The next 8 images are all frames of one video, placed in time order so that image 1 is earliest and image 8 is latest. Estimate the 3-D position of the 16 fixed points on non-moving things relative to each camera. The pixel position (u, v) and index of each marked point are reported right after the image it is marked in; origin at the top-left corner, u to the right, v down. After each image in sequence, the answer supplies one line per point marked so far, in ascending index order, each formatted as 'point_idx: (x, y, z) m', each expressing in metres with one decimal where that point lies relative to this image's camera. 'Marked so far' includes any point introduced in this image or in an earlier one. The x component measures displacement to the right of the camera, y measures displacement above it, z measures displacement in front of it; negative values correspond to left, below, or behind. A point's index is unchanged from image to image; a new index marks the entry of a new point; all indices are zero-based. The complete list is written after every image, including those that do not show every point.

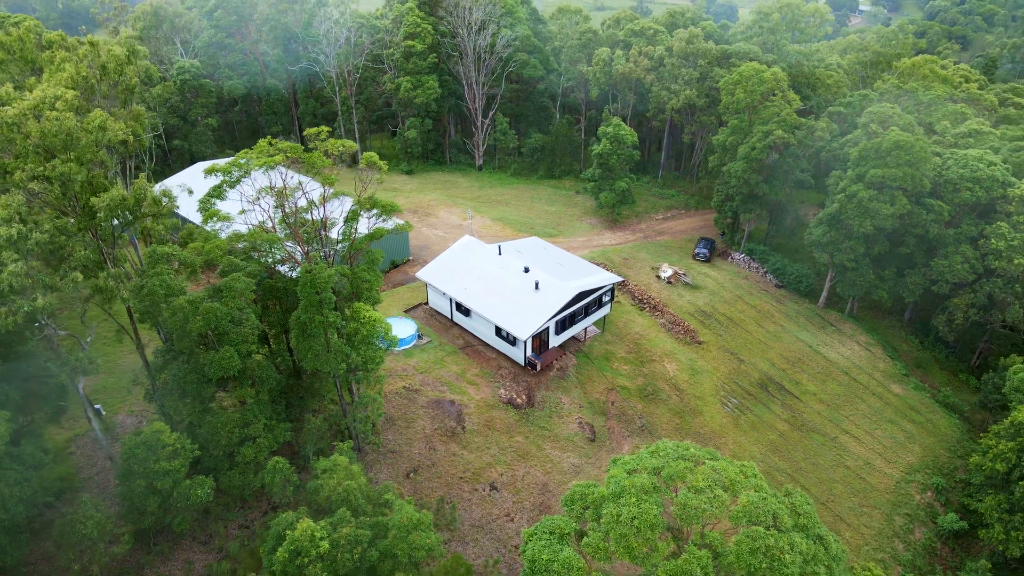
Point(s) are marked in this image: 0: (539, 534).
0: (+0.6, -4.0, +11.9) m
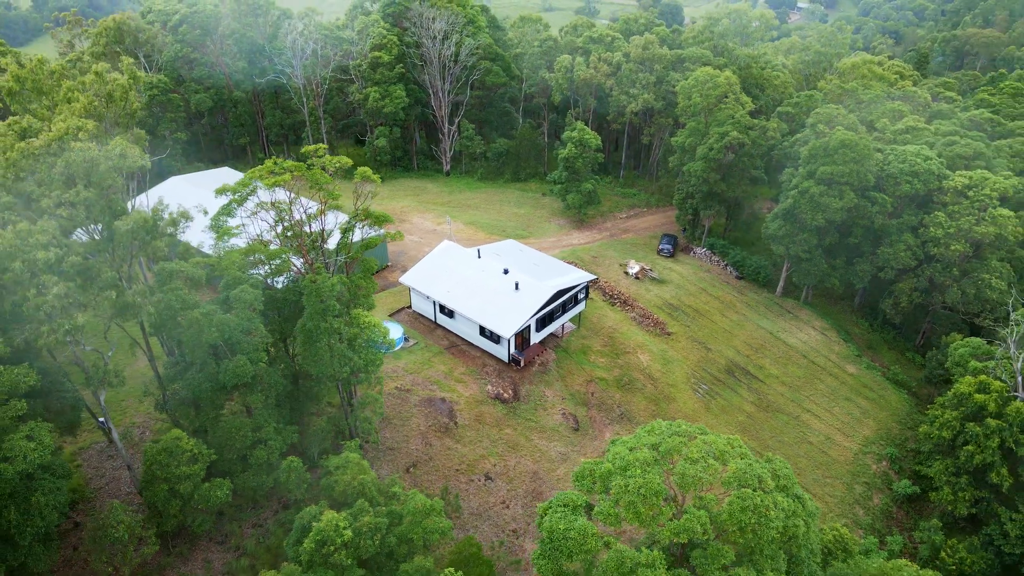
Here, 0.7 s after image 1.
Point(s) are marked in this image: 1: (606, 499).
0: (+0.9, -4.0, +13.4) m
1: (+1.7, -3.7, +12.9) m
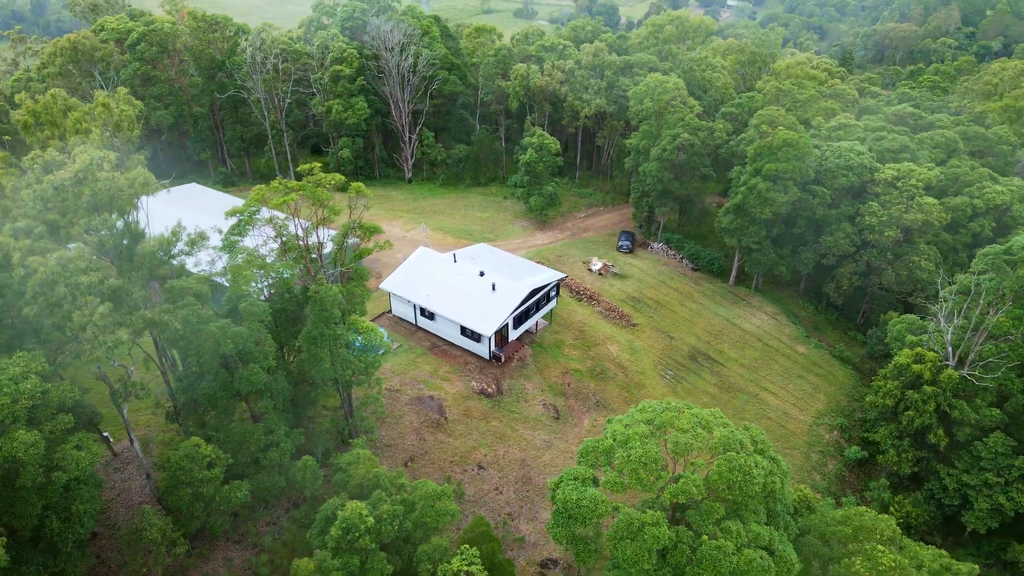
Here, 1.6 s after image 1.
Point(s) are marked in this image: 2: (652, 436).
0: (+1.2, -4.0, +15.1) m
1: (+2.0, -3.6, +14.7) m
2: (+2.9, -3.0, +15.0) m
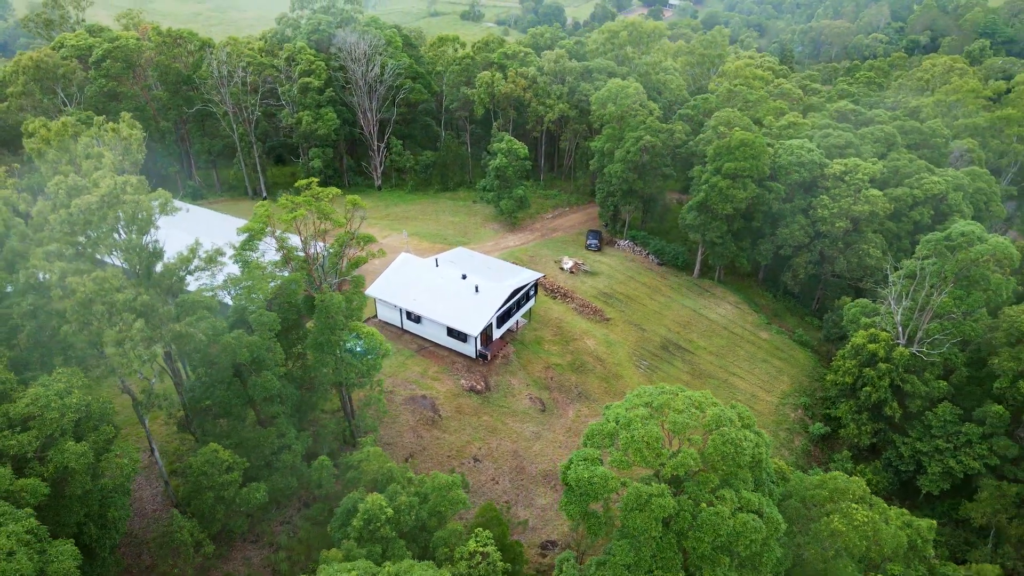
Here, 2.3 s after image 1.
0: (+1.5, -3.9, +16.7) m
1: (+2.3, -3.6, +16.3) m
2: (+3.1, -2.9, +16.6) m
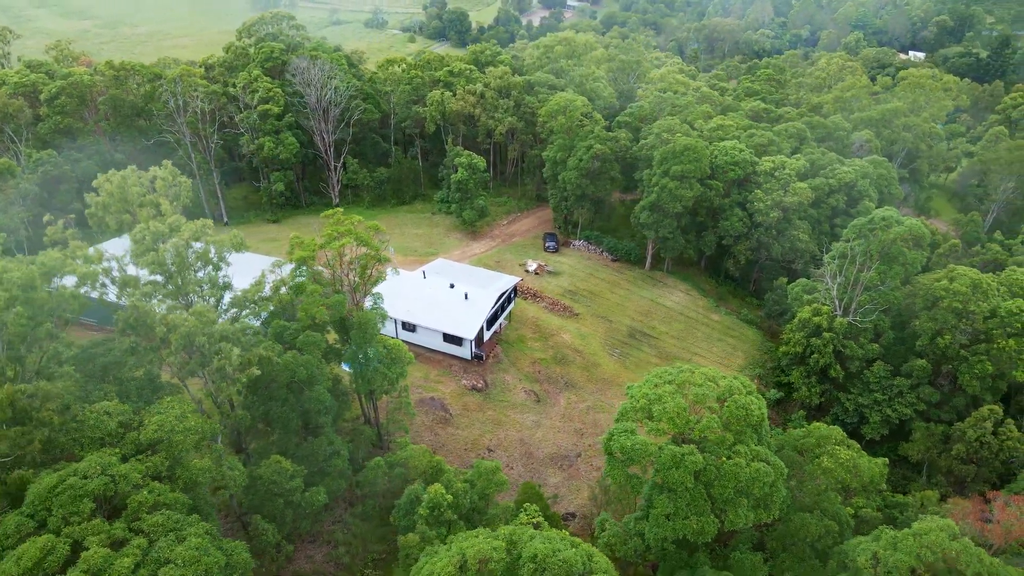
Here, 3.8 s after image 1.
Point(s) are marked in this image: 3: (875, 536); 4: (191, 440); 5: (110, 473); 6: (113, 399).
0: (+2.8, -4.0, +19.9) m
1: (+3.6, -3.6, +19.6) m
2: (+4.4, -2.9, +20.0) m
3: (+9.4, -6.4, +19.0) m
4: (-7.3, -3.4, +16.7) m
5: (-7.8, -3.6, +14.5) m
6: (-9.2, -2.6, +17.0) m
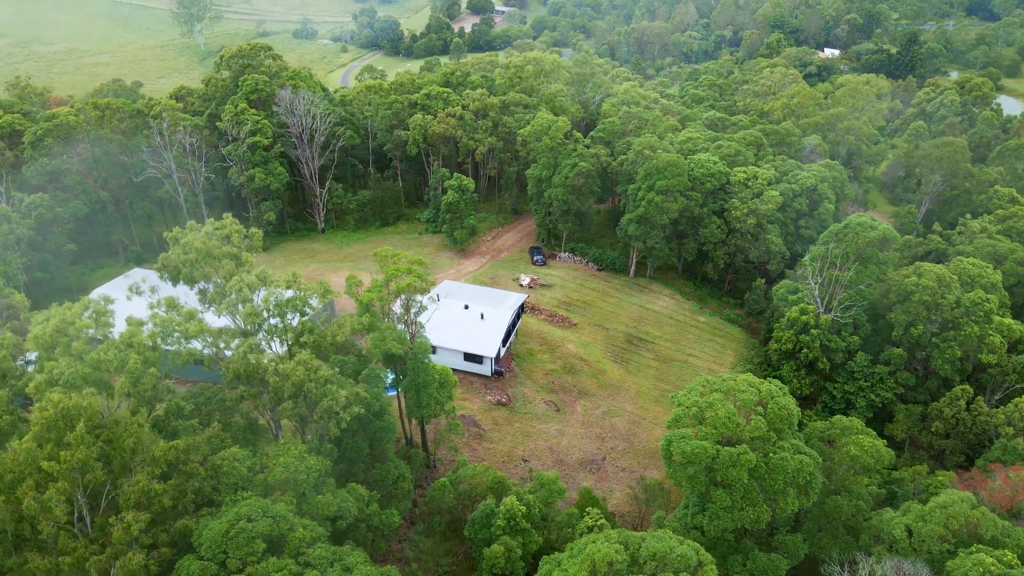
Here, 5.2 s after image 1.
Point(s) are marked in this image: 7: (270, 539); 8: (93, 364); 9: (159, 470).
0: (+4.9, -4.6, +22.2) m
1: (+5.7, -4.1, +22.0) m
2: (+6.3, -3.4, +22.5) m
3: (+11.7, -6.7, +22.0) m
4: (-4.9, -4.7, +18.1) m
5: (-5.2, -4.9, +15.9) m
6: (-6.9, -3.9, +18.3) m
7: (-5.1, -5.3, +15.6) m
8: (-9.1, -1.7, +16.1) m
9: (-7.7, -4.0, +16.1) m
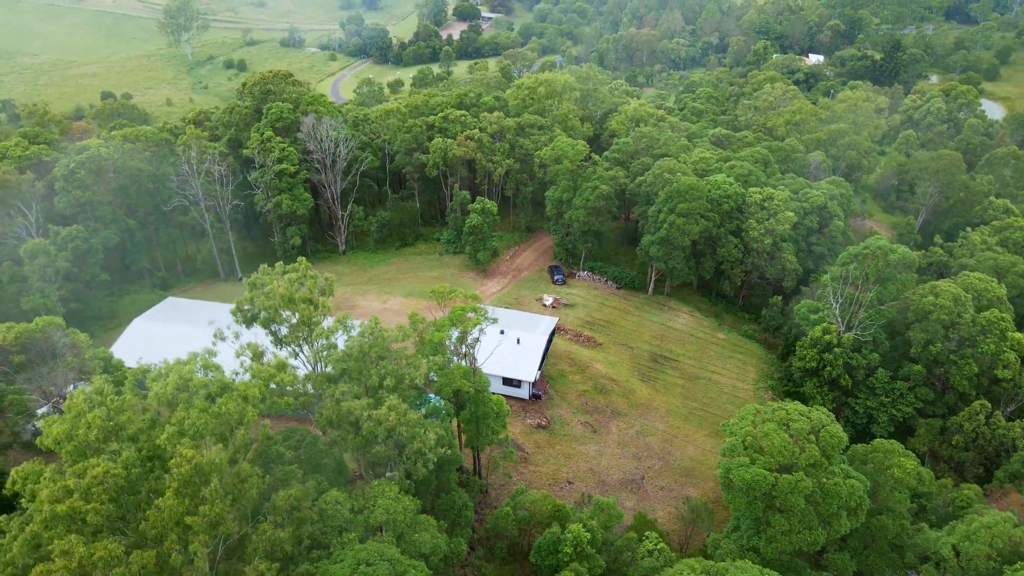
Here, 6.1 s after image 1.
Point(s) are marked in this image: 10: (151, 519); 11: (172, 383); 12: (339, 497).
0: (+7.0, -5.8, +23.5) m
1: (+7.8, -5.3, +23.4) m
2: (+8.4, -4.5, +23.9) m
3: (+13.8, -7.7, +23.4) m
4: (-2.7, -6.0, +19.2) m
5: (-2.9, -6.2, +16.9) m
6: (-4.7, -5.3, +19.3) m
7: (-2.8, -6.6, +16.7) m
8: (-6.9, -3.1, +17.1) m
9: (-5.4, -5.3, +17.1) m
10: (-7.5, -4.8, +15.3) m
11: (-8.1, -2.3, +17.6) m
12: (-4.4, -5.3, +18.7) m
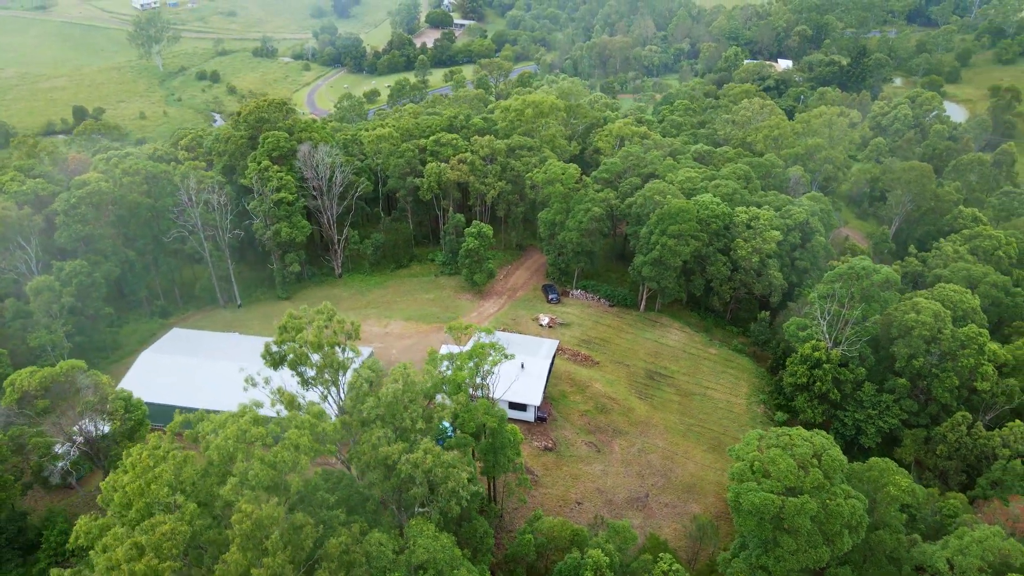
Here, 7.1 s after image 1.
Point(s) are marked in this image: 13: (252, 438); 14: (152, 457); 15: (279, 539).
0: (+7.7, -6.9, +25.0) m
1: (+8.5, -6.4, +24.9) m
2: (+9.1, -5.7, +25.4) m
3: (+14.6, -8.7, +25.2) m
4: (-1.8, -7.4, +20.3) m
5: (-1.9, -7.6, +18.1) m
6: (-3.8, -6.7, +20.3) m
7: (-1.8, -8.0, +17.8) m
8: (-6.0, -4.6, +18.1) m
9: (-4.5, -6.8, +18.1) m
10: (-6.5, -6.3, +16.3) m
11: (-7.2, -3.8, +18.6) m
12: (-3.5, -6.7, +19.8) m
13: (-6.7, -3.8, +18.8) m
14: (-8.9, -4.2, +18.2) m
15: (-5.4, -5.8, +17.1) m
